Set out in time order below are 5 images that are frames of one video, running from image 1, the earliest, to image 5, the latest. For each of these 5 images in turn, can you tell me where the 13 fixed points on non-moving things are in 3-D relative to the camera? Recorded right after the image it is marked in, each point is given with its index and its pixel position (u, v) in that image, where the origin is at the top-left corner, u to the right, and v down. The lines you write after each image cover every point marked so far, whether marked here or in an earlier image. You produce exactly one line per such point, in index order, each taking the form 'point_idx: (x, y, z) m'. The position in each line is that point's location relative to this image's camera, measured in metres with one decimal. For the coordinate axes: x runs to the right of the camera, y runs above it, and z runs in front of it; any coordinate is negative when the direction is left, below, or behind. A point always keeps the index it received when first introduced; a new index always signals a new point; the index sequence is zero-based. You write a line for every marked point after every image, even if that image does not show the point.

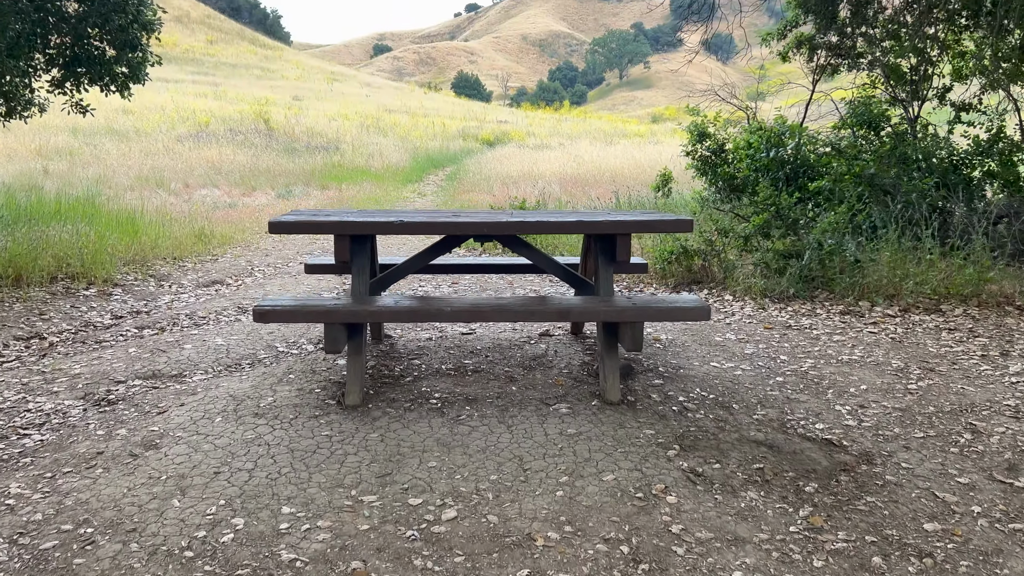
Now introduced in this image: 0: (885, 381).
0: (+1.6, -0.4, +3.4) m
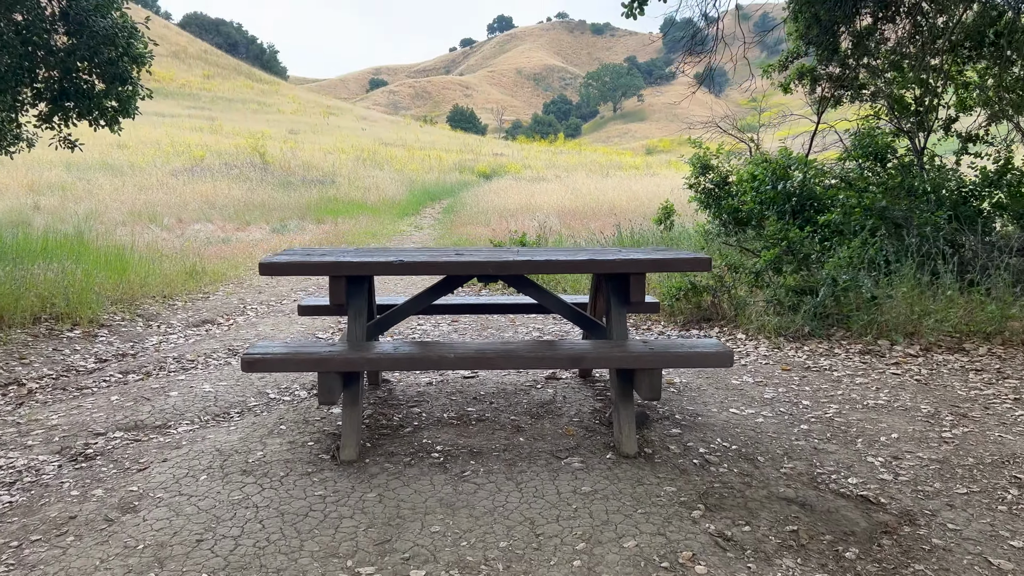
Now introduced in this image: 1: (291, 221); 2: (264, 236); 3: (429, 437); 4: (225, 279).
0: (+1.6, -0.6, +3.2) m
1: (-3.5, +1.1, +12.8) m
2: (-3.4, +0.7, +11.0) m
3: (-0.3, -0.6, +3.1) m
4: (-2.6, +0.1, +7.4) m
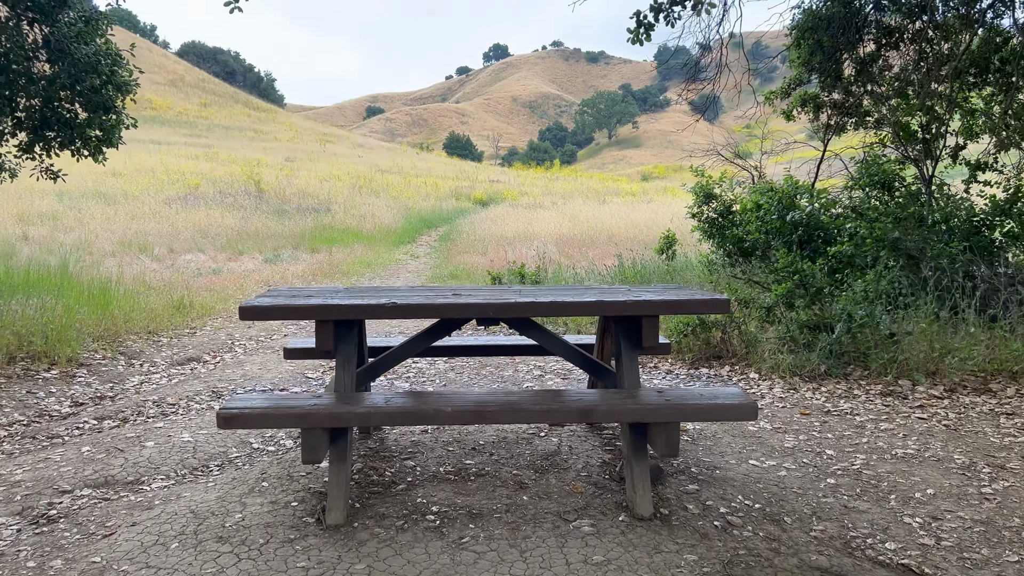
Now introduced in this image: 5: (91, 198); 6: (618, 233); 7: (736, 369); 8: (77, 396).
0: (+1.6, -0.7, +2.9) m
1: (-3.6, +0.6, +12.6) m
2: (-3.4, +0.3, +10.7) m
3: (-0.3, -0.7, +2.8) m
4: (-2.6, -0.2, +7.1) m
5: (-9.1, +1.9, +17.3) m
6: (+1.9, +1.0, +14.8) m
7: (+1.3, -0.5, +4.7) m
8: (-2.4, -0.6, +4.5) m
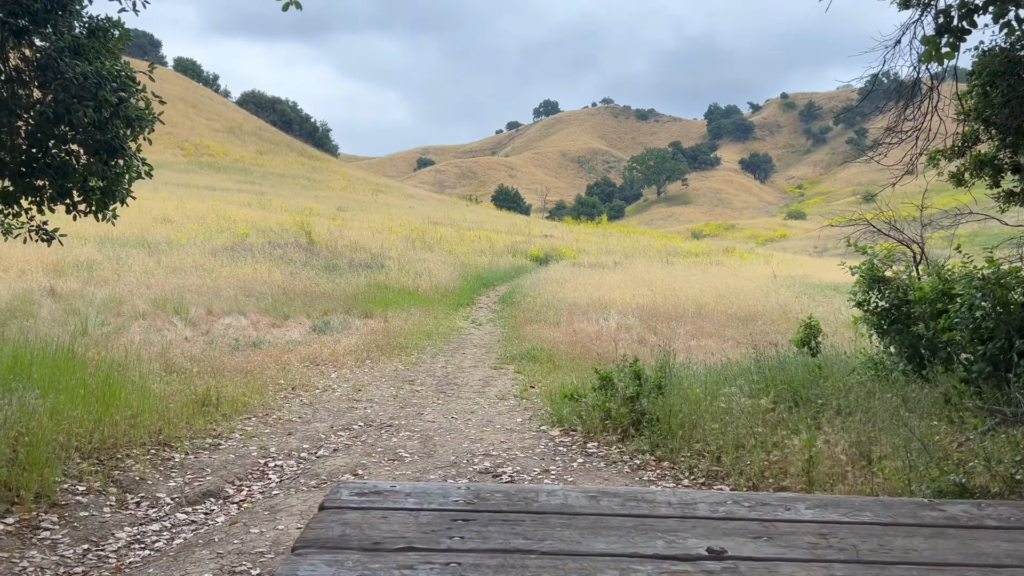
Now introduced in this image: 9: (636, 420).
0: (+2.1, -1.2, +1.2) m
1: (-2.5, -0.4, +11.2) m
2: (-2.4, -0.6, +9.3) m
3: (+0.2, -1.1, +1.2) m
4: (-1.9, -0.9, +5.6) m
5: (-7.7, +0.8, +16.3) m
6: (+3.1, -0.3, +13.1) m
7: (+1.9, -1.1, +3.0) m
8: (-1.8, -1.1, +3.0) m
9: (+0.8, -0.8, +5.1) m
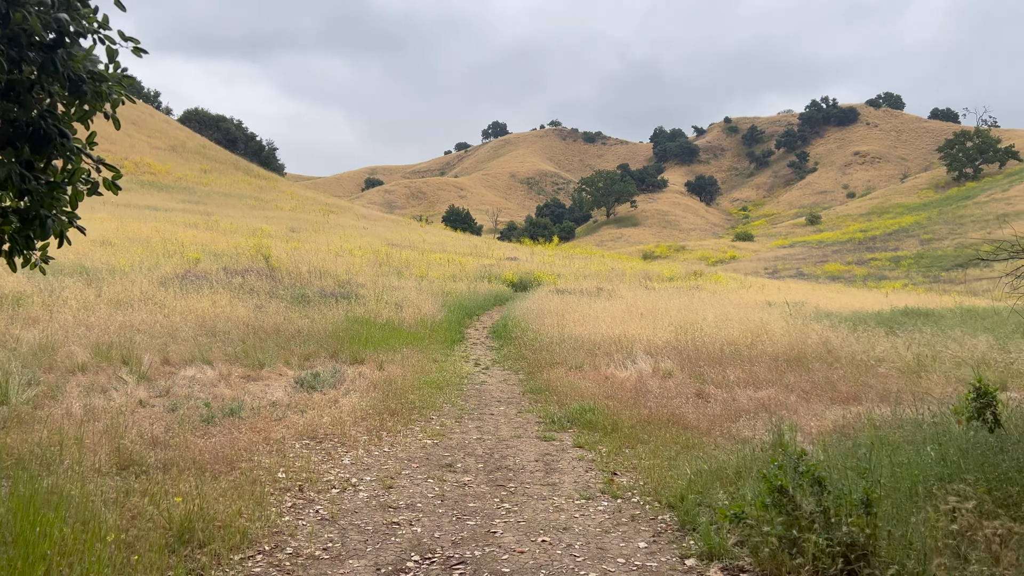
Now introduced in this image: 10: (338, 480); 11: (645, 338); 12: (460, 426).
0: (+3.0, -1.4, -0.4) m
1: (-2.2, -0.9, +9.3) m
2: (-2.1, -1.0, +7.4) m
3: (+1.1, -1.4, -0.5) m
4: (-1.3, -1.2, +3.8) m
5: (-7.7, +0.2, +14.1) m
6: (+3.3, -0.8, +11.6) m
7: (+2.7, -1.3, +1.4) m
8: (-1.0, -1.3, +1.2) m
9: (+1.4, -1.2, +3.4) m
10: (-1.1, -1.2, +5.0) m
11: (+2.1, -0.8, +12.0) m
12: (-0.4, -1.2, +6.9) m
